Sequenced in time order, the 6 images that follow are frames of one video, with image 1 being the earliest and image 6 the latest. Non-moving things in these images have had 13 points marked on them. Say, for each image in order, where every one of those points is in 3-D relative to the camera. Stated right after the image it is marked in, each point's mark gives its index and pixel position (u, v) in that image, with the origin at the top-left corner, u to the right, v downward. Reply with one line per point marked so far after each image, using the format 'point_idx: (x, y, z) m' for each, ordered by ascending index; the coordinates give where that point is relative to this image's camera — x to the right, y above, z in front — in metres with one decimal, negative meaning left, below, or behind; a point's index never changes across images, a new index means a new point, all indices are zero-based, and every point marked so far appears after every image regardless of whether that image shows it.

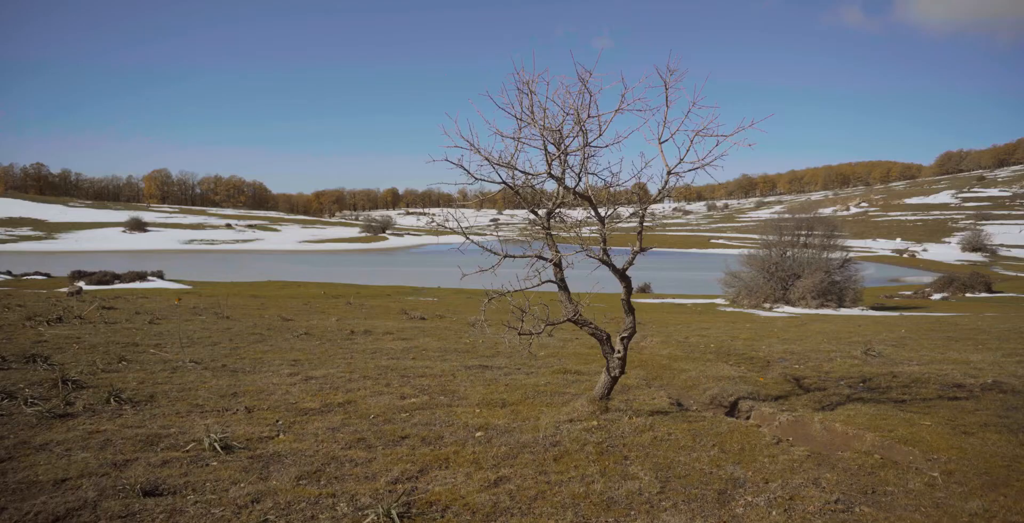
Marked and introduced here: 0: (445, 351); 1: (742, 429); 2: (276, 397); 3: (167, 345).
0: (-2.1, -2.8, +16.5) m
1: (+3.0, -2.2, +6.7) m
2: (-4.5, -2.6, +10.0) m
3: (-10.8, -2.6, +16.5) m
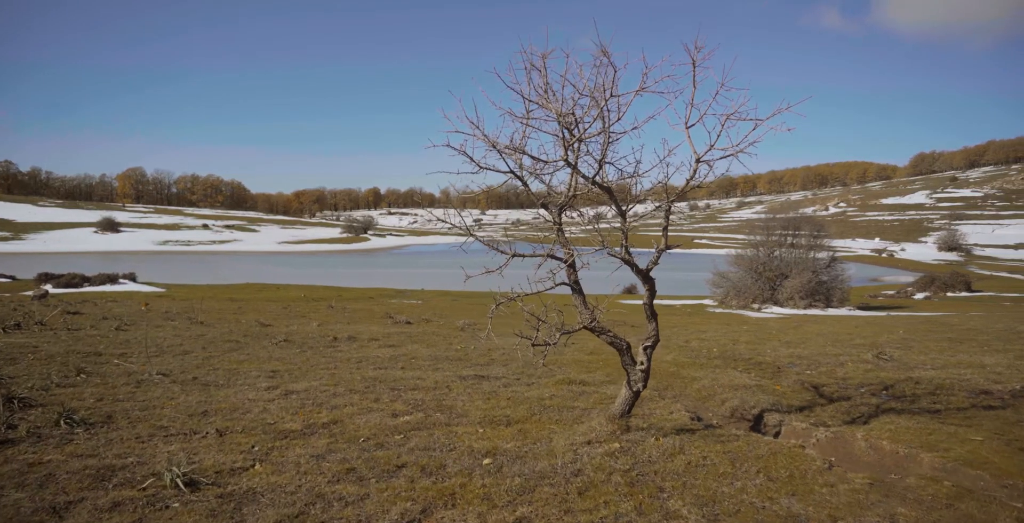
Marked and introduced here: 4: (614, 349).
0: (-2.3, -2.9, +15.5) m
1: (+3.1, -2.2, +5.9) m
2: (-4.5, -2.7, +9.0) m
3: (-11.0, -2.7, +15.2) m
4: (+1.3, -1.2, +6.9) m
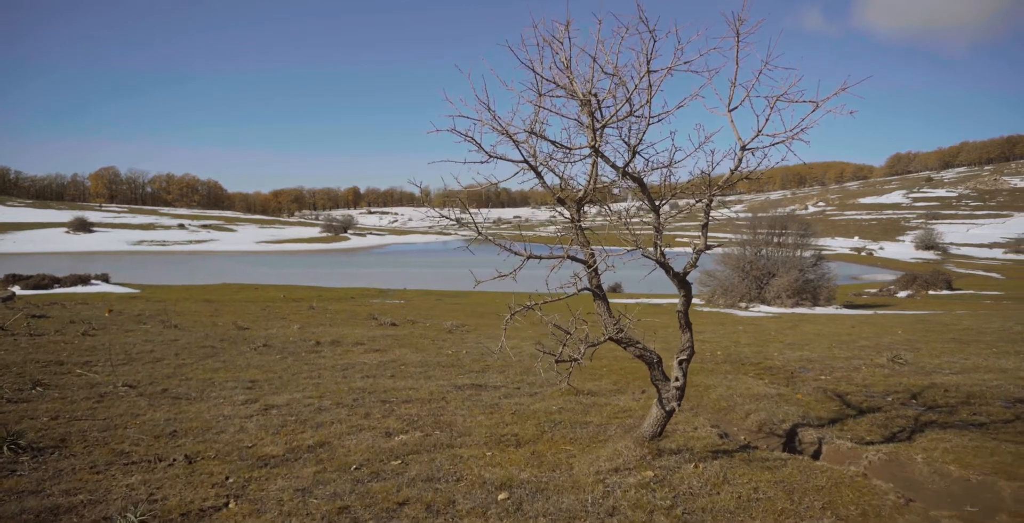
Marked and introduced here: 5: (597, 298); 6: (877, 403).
0: (-2.4, -2.9, +14.6) m
1: (+3.3, -2.2, +5.2) m
2: (-4.4, -2.7, +8.0) m
3: (-11.1, -2.7, +14.0) m
4: (+1.5, -1.2, +6.1) m
5: (+1.0, -0.4, +6.2) m
6: (+6.4, -2.5, +9.2) m
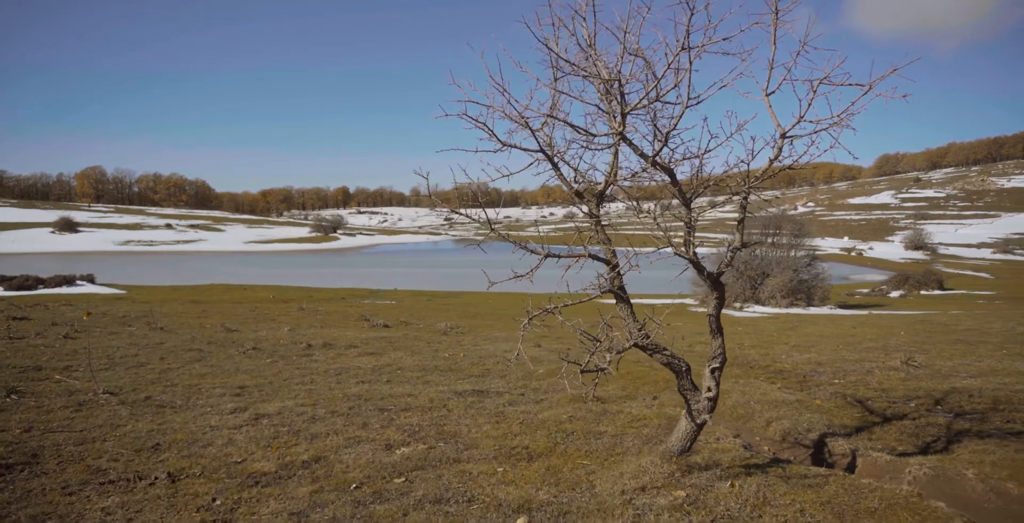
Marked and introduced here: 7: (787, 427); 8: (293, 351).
0: (-2.4, -2.9, +14.1) m
1: (+3.5, -2.2, +4.7) m
2: (-4.2, -2.7, +7.4) m
3: (-11.0, -2.7, +13.3) m
4: (+1.7, -1.2, +5.6) m
5: (+1.2, -0.4, +5.7) m
6: (+6.5, -2.5, +8.8) m
7: (+4.1, -2.5, +7.8) m
8: (-7.0, -2.8, +16.5) m
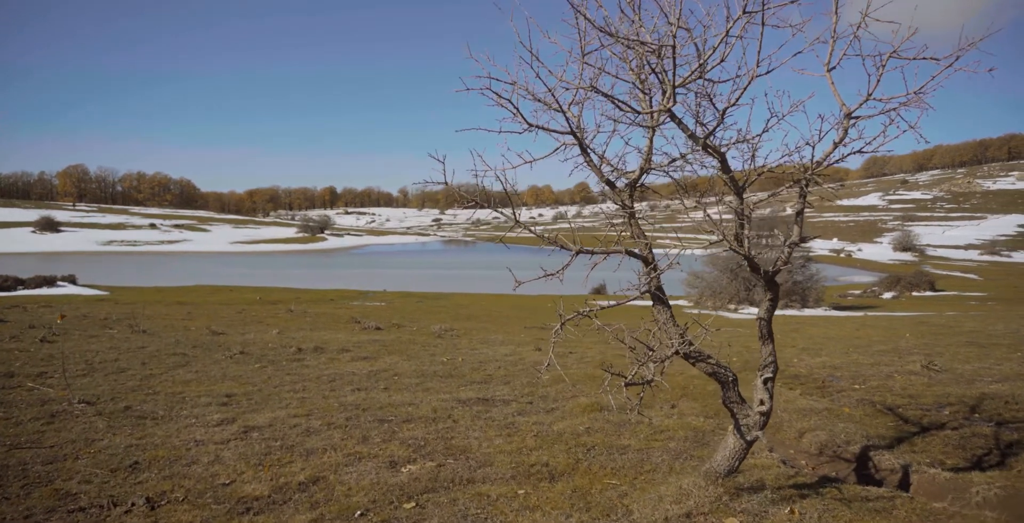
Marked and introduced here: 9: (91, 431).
0: (-2.3, -2.9, +13.4) m
1: (+3.8, -2.2, +4.2) m
2: (-4.0, -2.7, +6.6) m
3: (-10.9, -2.7, +12.4) m
4: (+1.9, -1.2, +5.0) m
5: (+1.4, -0.4, +5.1) m
6: (+6.7, -2.5, +8.3) m
7: (+4.3, -2.5, +7.2) m
8: (-6.9, -2.9, +15.8) m
9: (-7.0, -2.8, +8.7) m
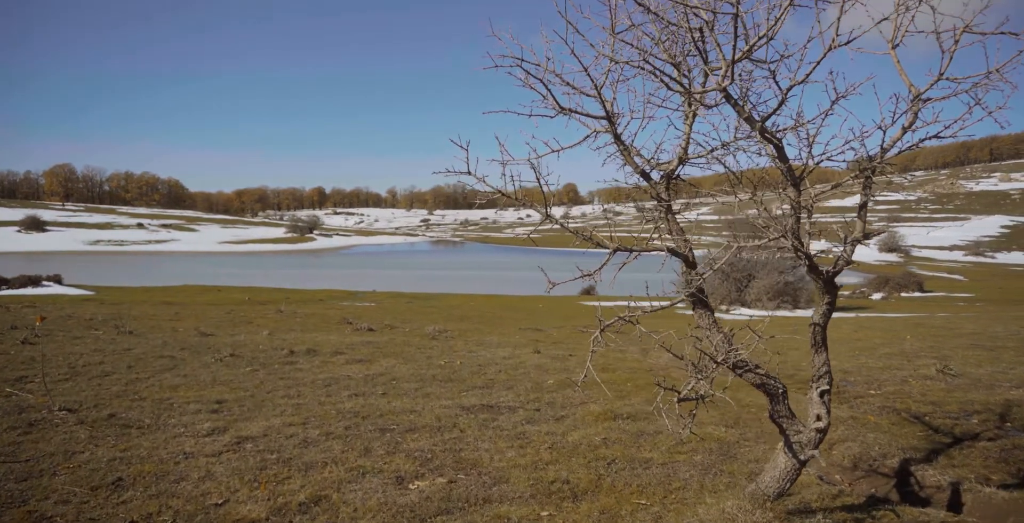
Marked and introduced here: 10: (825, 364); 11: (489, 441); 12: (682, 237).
0: (-2.2, -2.9, +12.9) m
1: (+4.1, -2.2, +3.8) m
2: (-3.8, -2.7, +6.1) m
3: (-10.8, -2.7, +11.8) m
4: (+2.2, -1.2, +4.6) m
5: (+1.7, -0.4, +4.7) m
6: (+6.9, -2.5, +8.0) m
7: (+4.5, -2.5, +6.8) m
8: (-6.9, -2.8, +15.2) m
9: (-6.9, -2.8, +8.1) m
10: (+2.7, -0.9, +4.5) m
11: (-0.3, -2.7, +7.8) m
12: (+1.5, +0.2, +4.8) m
